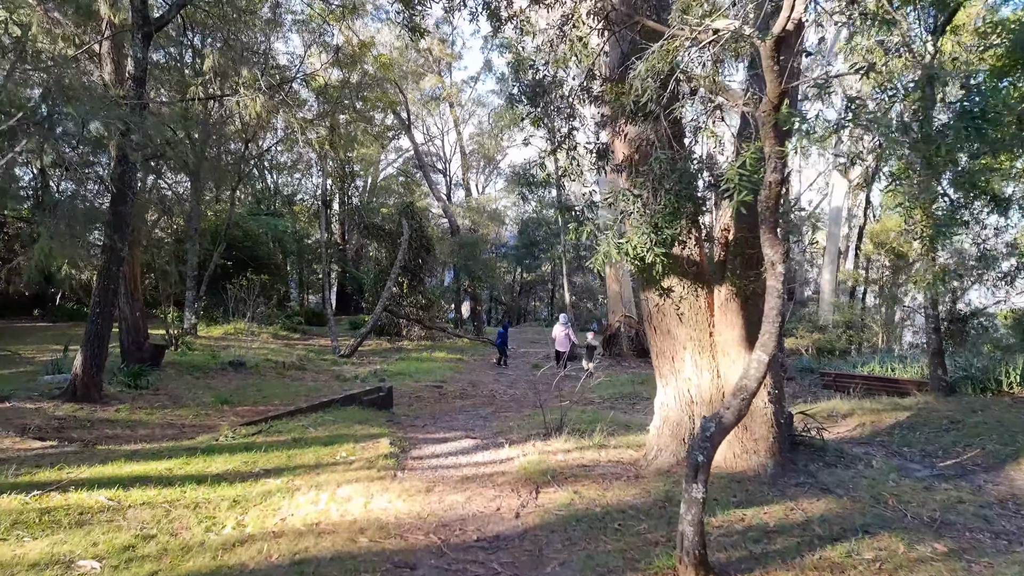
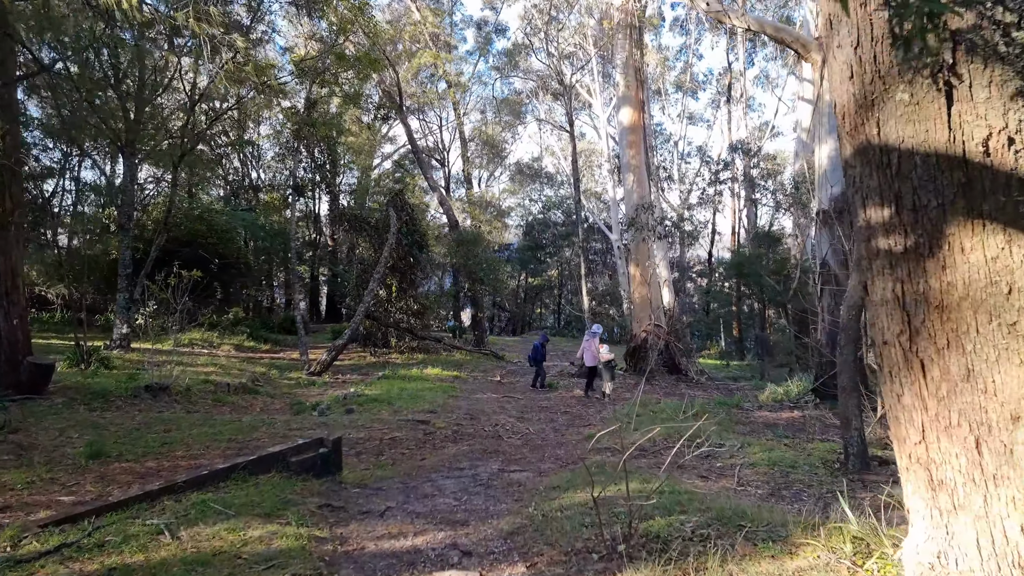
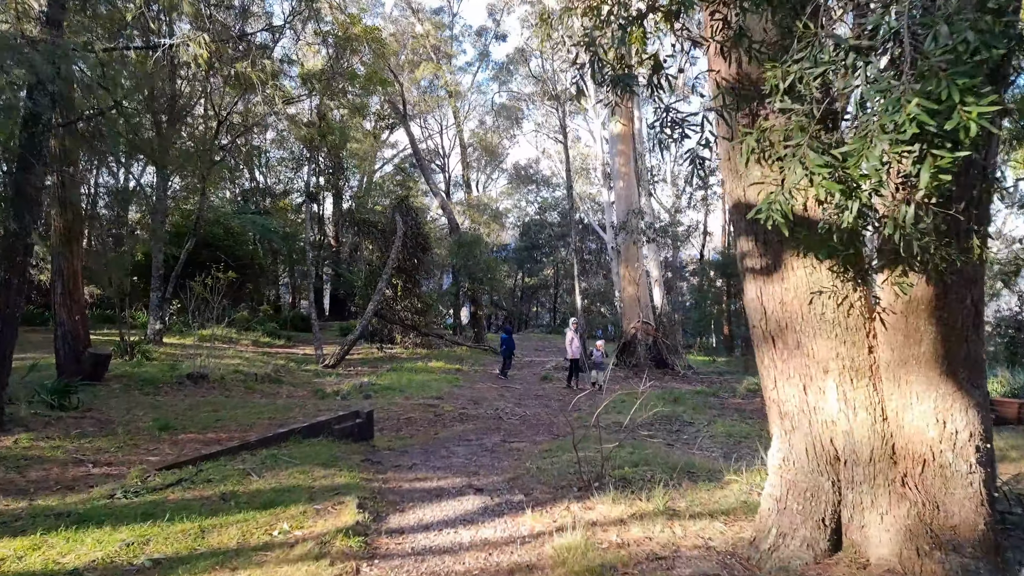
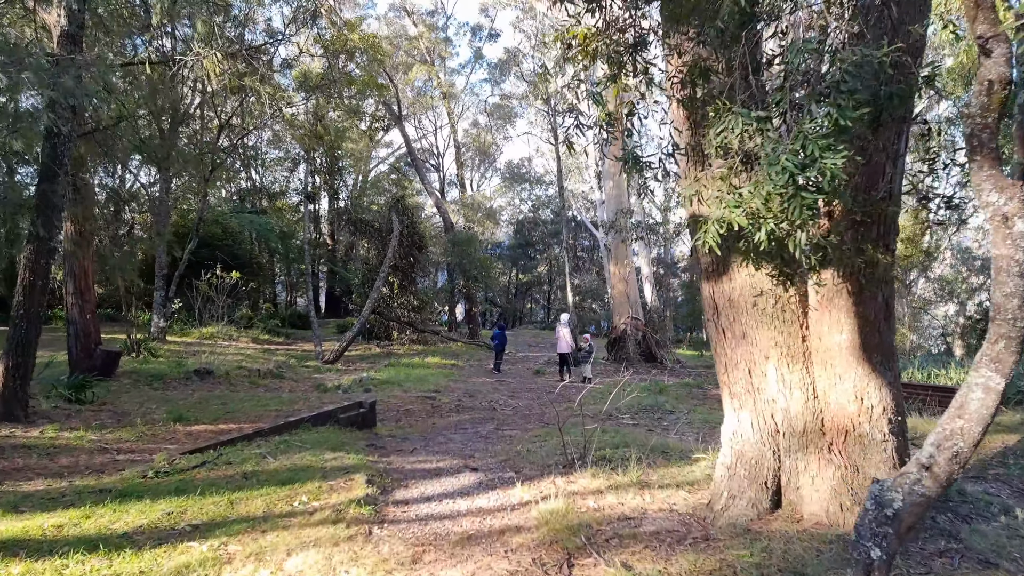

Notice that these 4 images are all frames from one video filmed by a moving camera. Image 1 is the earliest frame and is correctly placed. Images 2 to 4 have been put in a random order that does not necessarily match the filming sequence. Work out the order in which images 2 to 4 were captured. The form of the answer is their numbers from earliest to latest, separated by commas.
4, 3, 2
